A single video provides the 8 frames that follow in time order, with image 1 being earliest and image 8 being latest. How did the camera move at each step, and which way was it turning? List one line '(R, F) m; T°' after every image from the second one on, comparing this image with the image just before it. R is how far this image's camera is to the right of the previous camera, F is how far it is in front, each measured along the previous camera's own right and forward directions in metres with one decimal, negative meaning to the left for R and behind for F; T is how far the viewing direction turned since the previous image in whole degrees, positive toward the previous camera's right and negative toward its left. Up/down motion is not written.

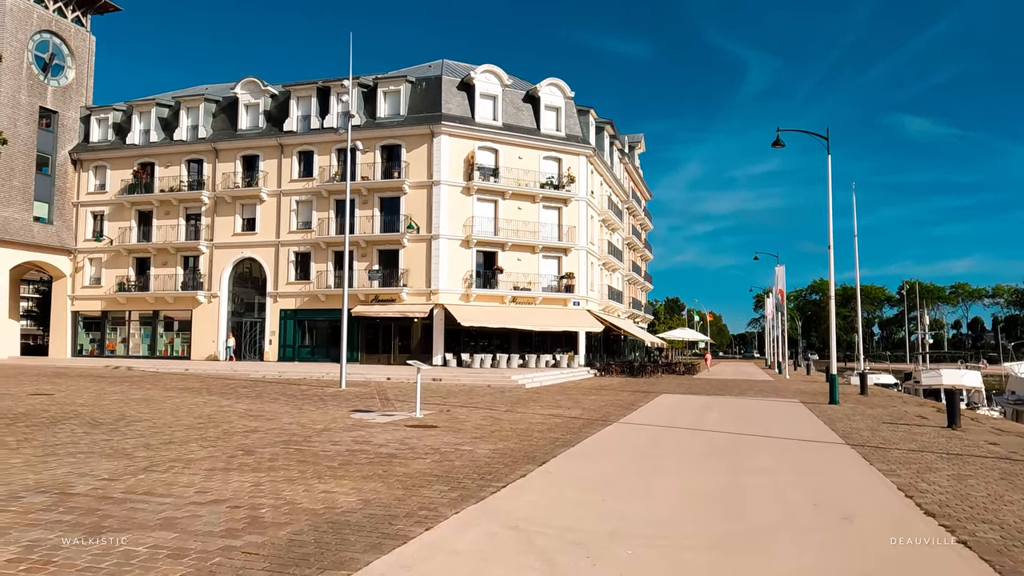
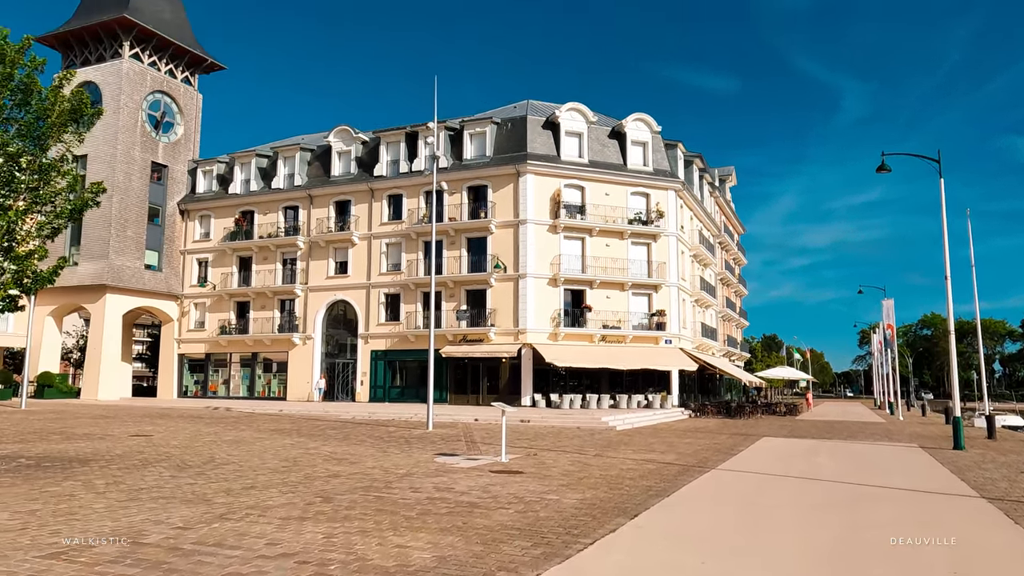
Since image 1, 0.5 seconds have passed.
(0.0, +0.5) m; -7°
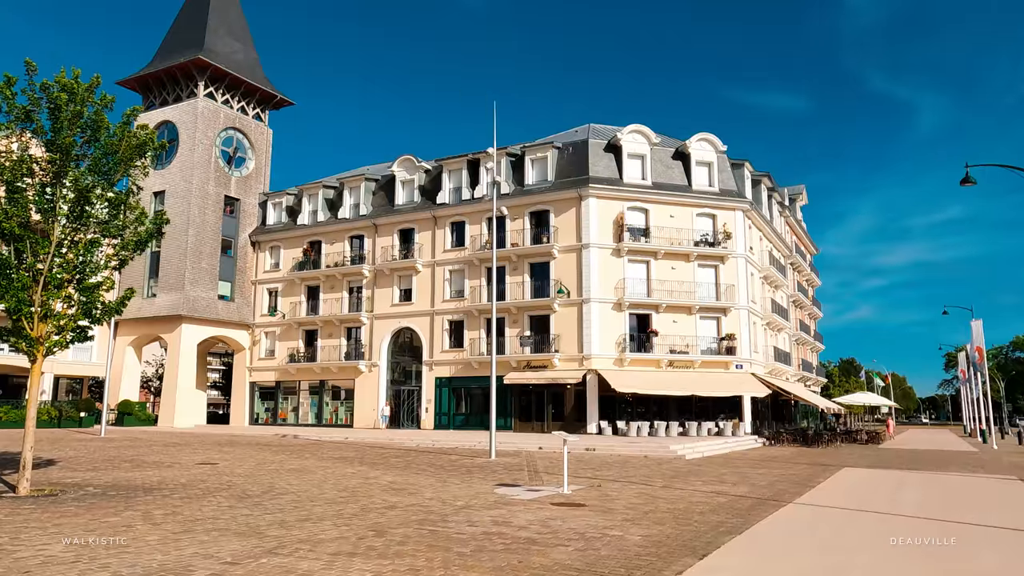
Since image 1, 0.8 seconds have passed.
(+0.1, +0.3) m; -5°
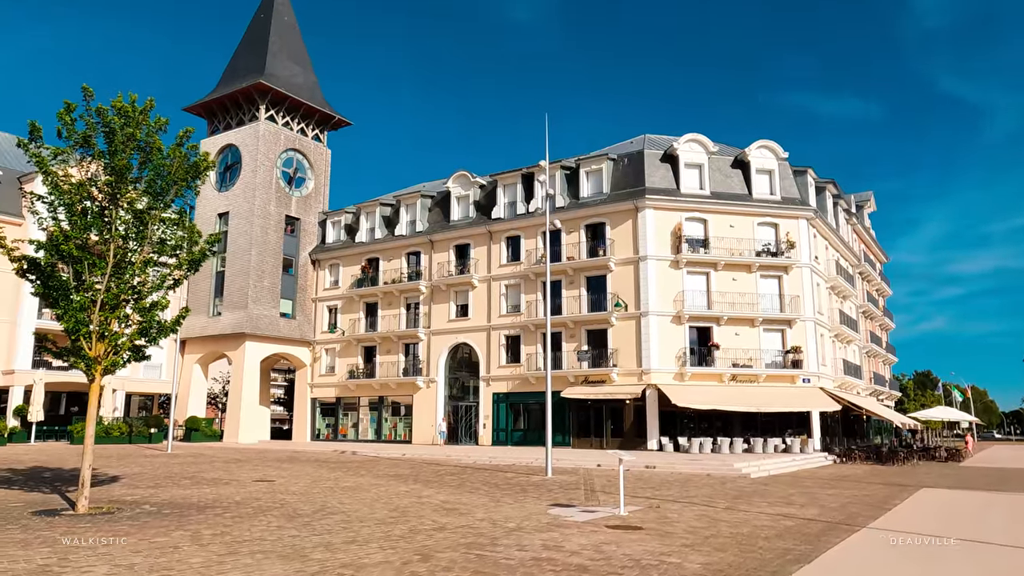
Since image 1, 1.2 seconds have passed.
(+0.1, +0.3) m; -4°
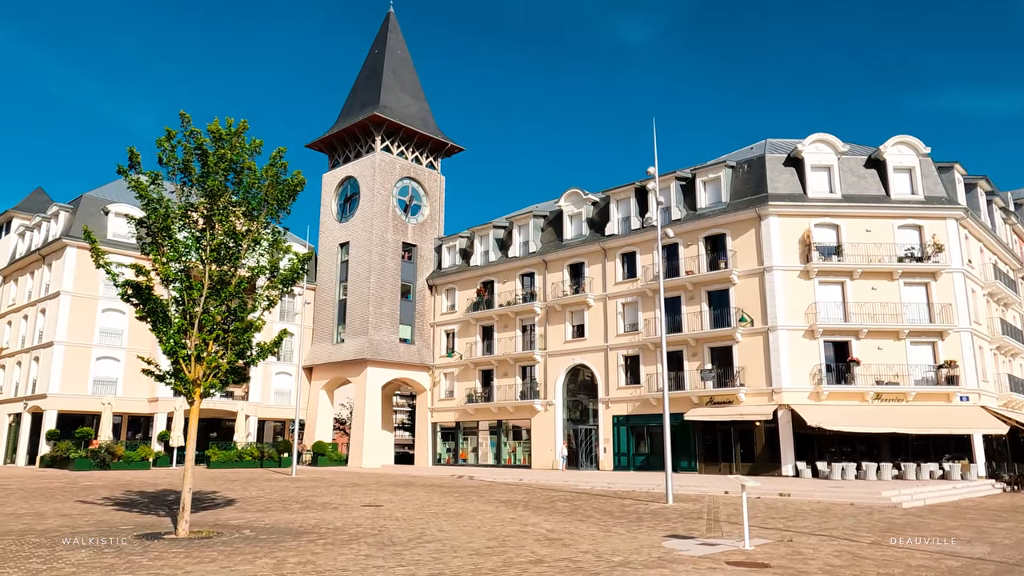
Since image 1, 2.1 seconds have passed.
(+0.3, +0.9) m; -9°
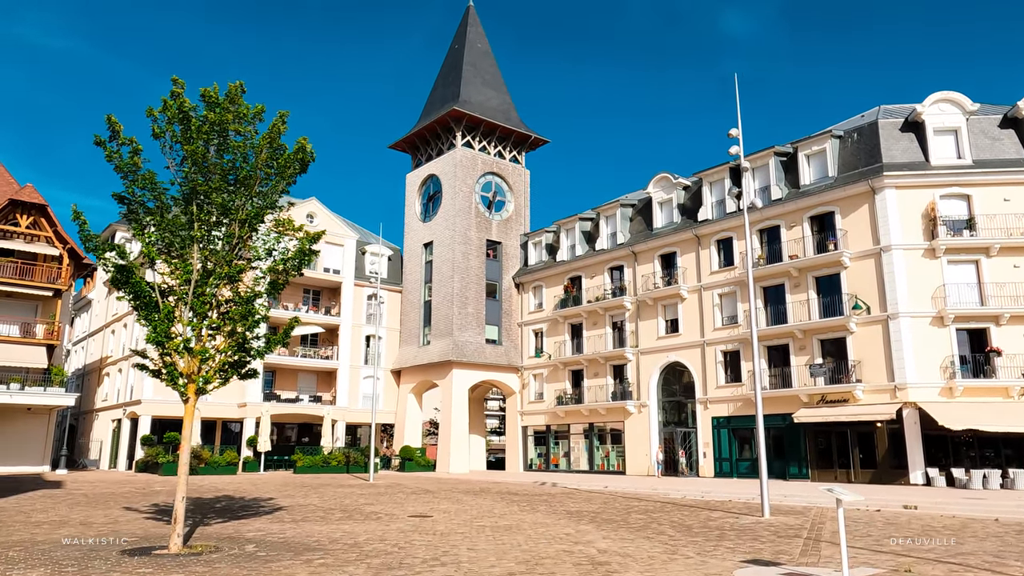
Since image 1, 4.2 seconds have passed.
(+1.0, +2.1) m; -8°
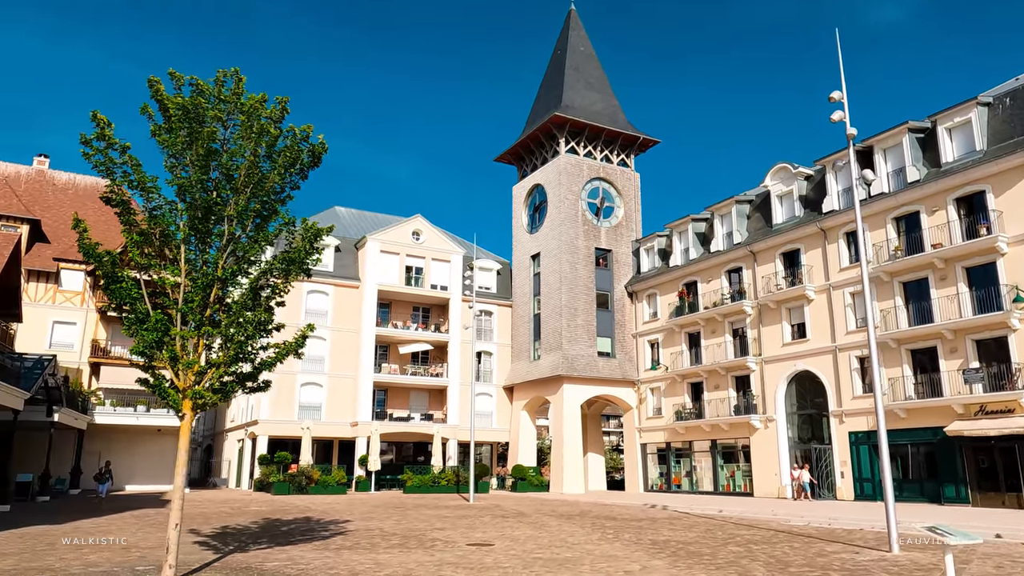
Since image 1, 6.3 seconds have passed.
(+1.4, +1.8) m; -10°
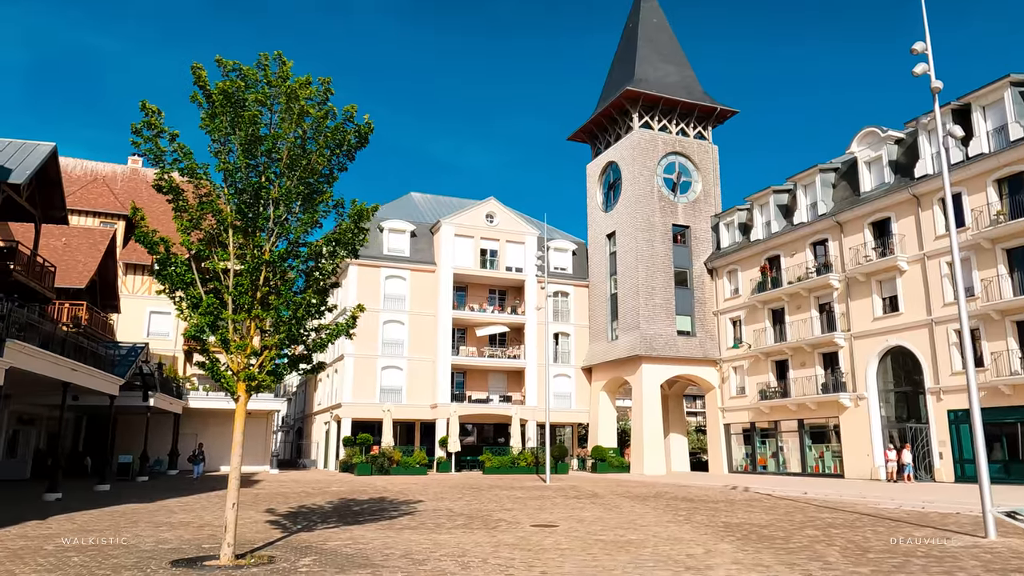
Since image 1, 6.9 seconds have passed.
(+0.5, +0.3) m; -6°
